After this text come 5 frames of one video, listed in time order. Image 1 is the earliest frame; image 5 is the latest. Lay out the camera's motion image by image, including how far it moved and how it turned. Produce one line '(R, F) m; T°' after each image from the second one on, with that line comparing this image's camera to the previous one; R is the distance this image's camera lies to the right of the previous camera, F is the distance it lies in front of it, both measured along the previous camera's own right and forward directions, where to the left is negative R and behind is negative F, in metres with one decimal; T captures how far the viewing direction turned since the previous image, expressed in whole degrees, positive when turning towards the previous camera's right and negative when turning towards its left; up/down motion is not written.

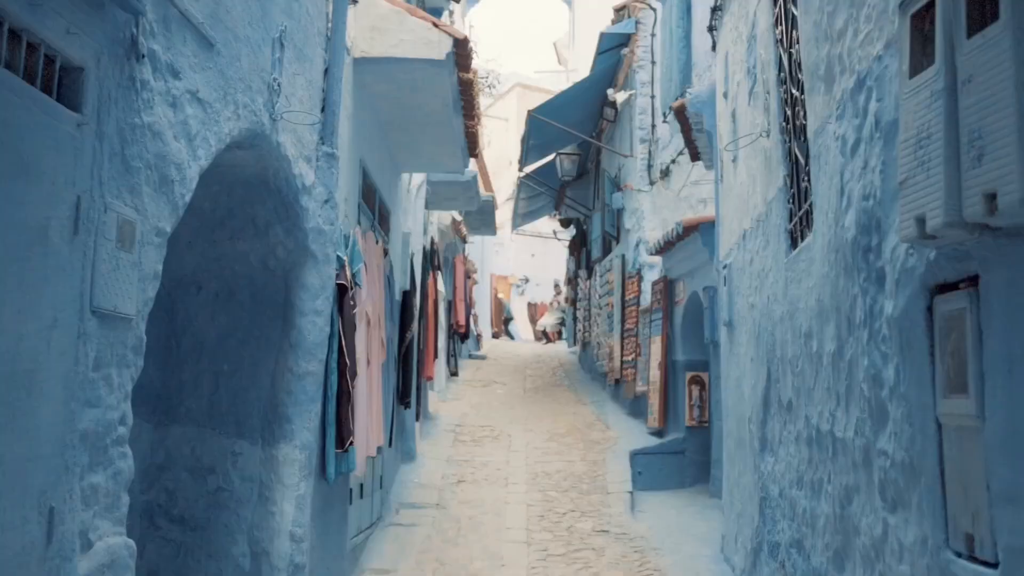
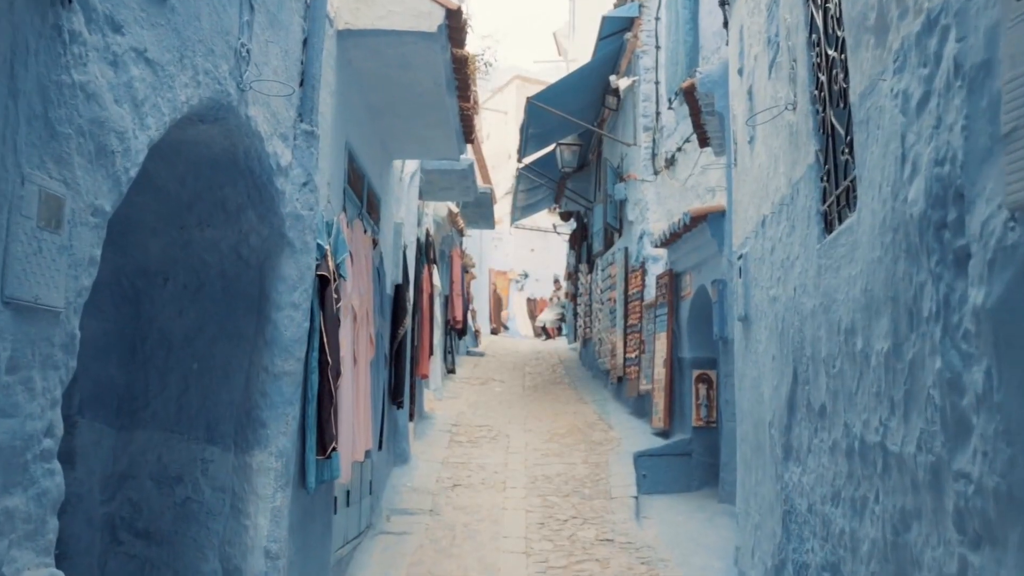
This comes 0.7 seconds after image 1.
(0.0, +0.5) m; 0°
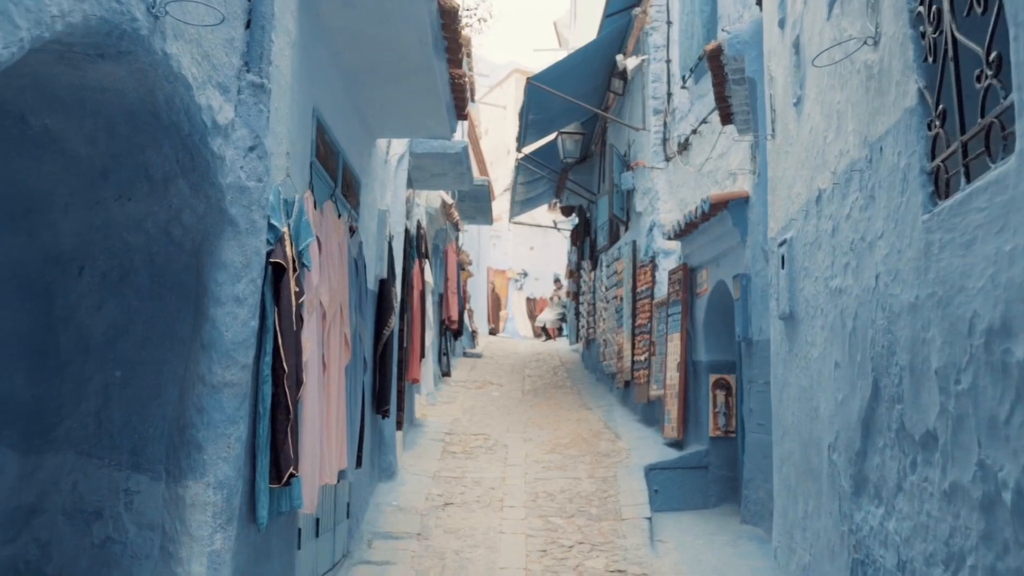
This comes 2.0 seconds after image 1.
(0.0, +0.9) m; 0°
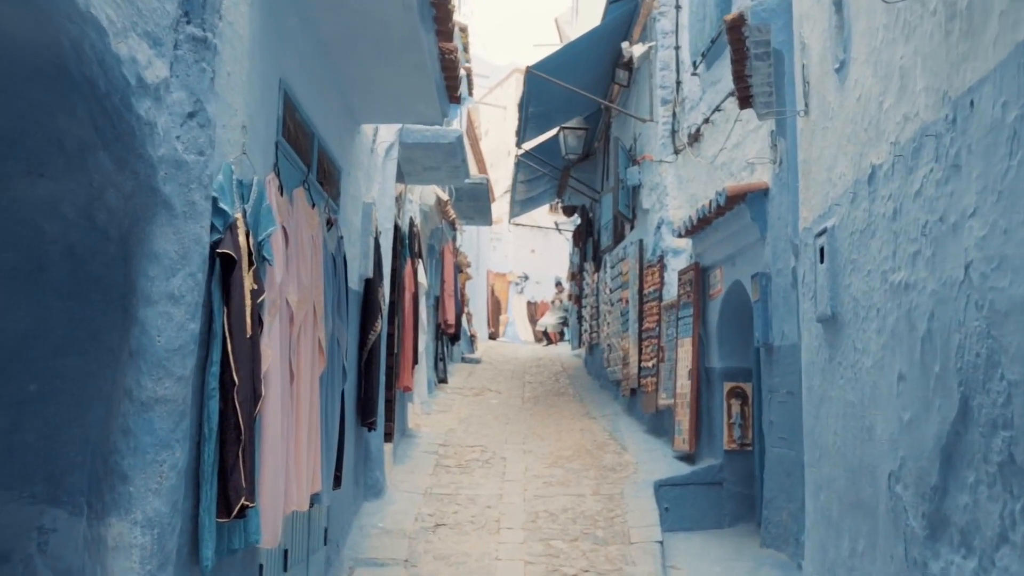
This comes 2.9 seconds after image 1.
(0.0, +0.7) m; 0°
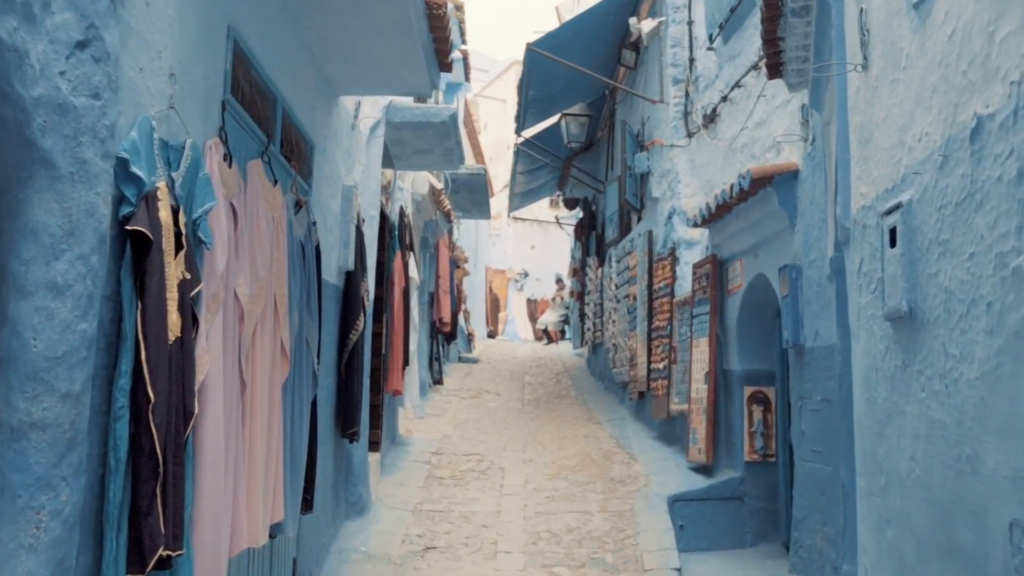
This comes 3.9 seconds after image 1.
(0.0, +0.8) m; 0°
